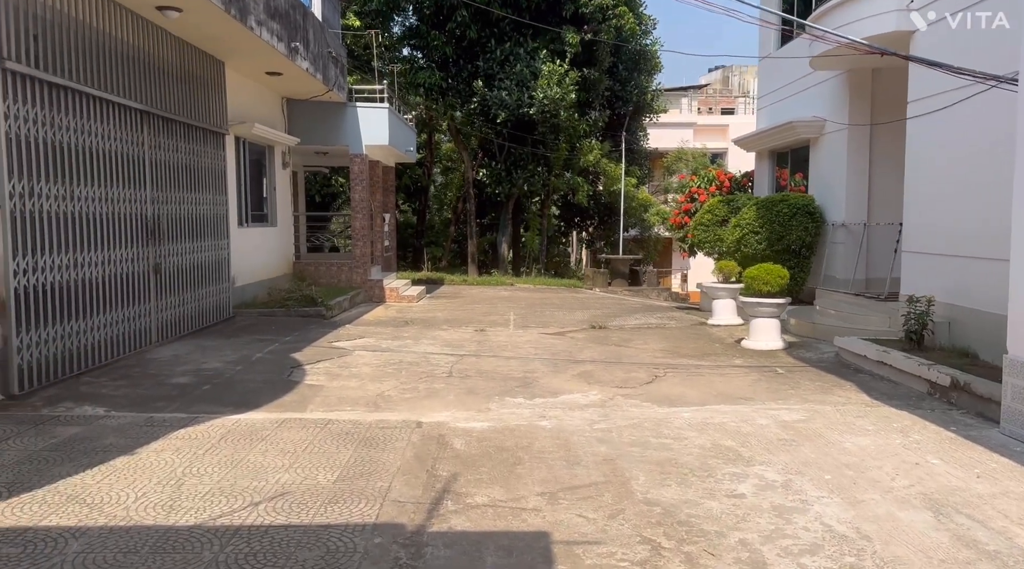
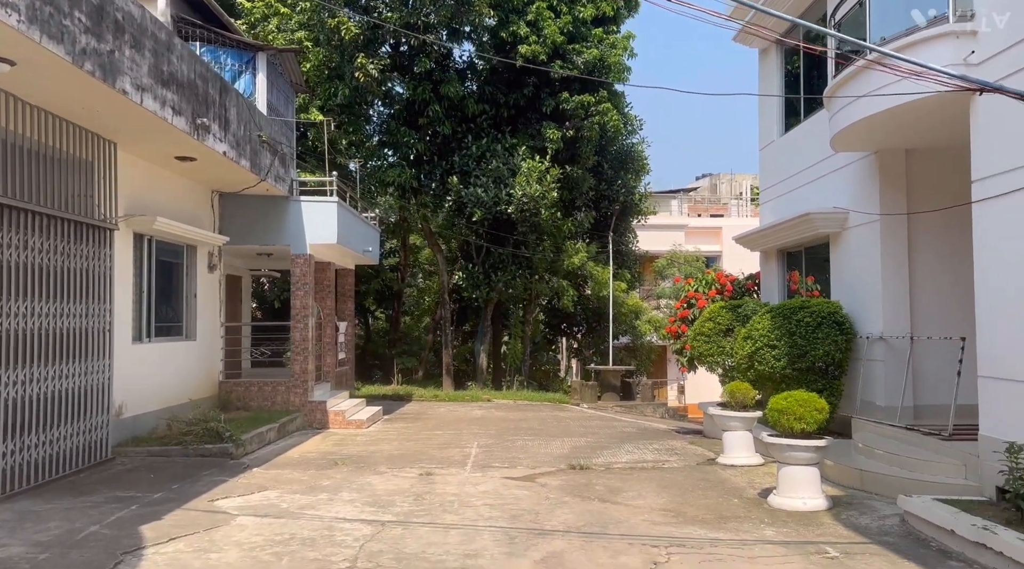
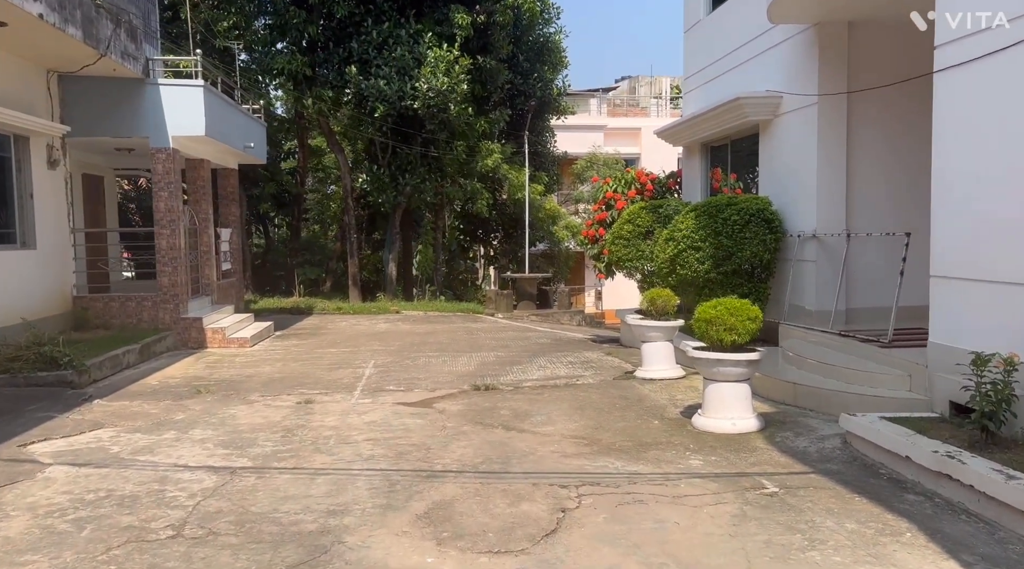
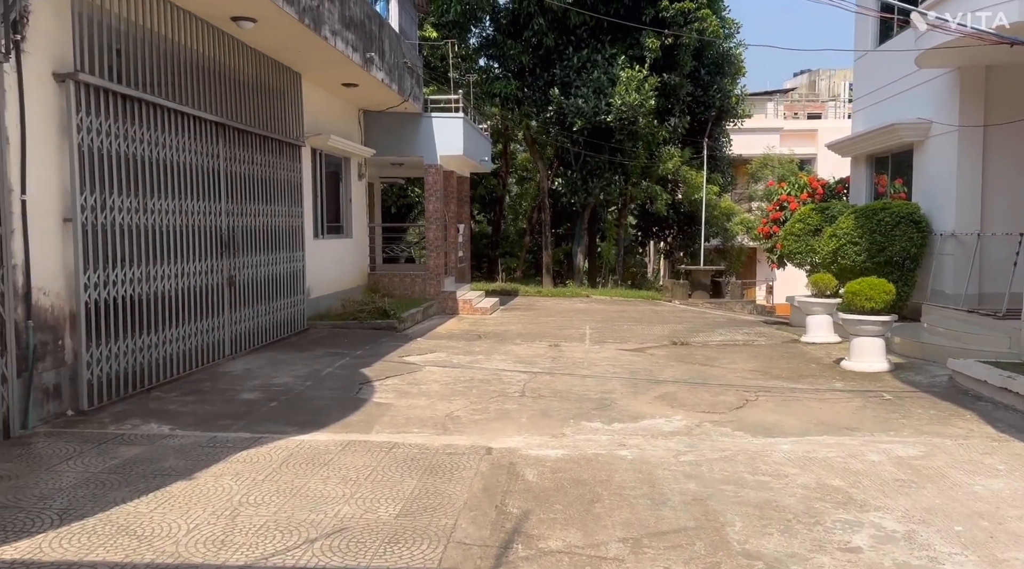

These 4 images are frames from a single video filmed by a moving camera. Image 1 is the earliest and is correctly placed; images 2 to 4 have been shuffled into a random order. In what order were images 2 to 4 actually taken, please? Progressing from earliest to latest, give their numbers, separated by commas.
4, 2, 3
